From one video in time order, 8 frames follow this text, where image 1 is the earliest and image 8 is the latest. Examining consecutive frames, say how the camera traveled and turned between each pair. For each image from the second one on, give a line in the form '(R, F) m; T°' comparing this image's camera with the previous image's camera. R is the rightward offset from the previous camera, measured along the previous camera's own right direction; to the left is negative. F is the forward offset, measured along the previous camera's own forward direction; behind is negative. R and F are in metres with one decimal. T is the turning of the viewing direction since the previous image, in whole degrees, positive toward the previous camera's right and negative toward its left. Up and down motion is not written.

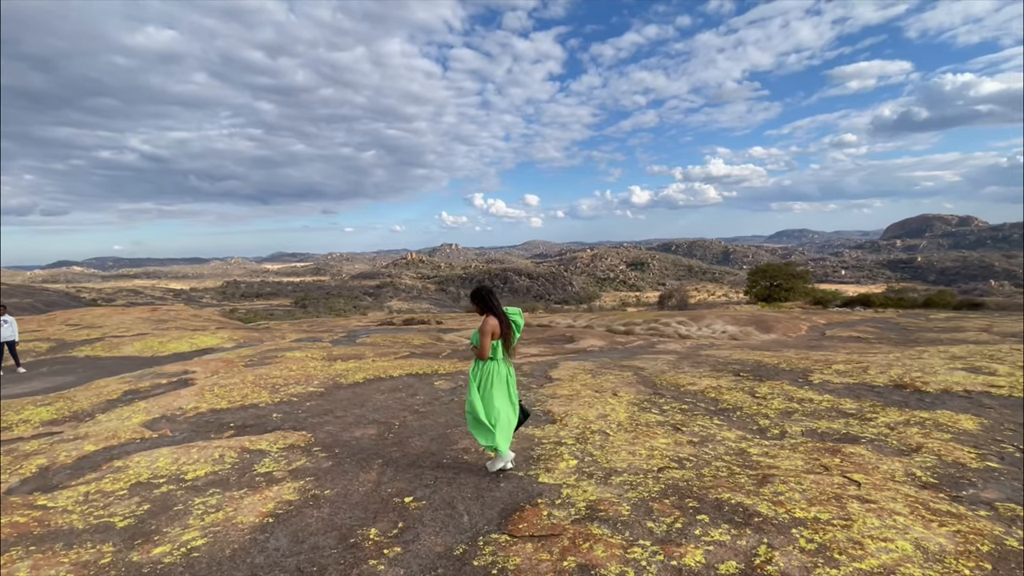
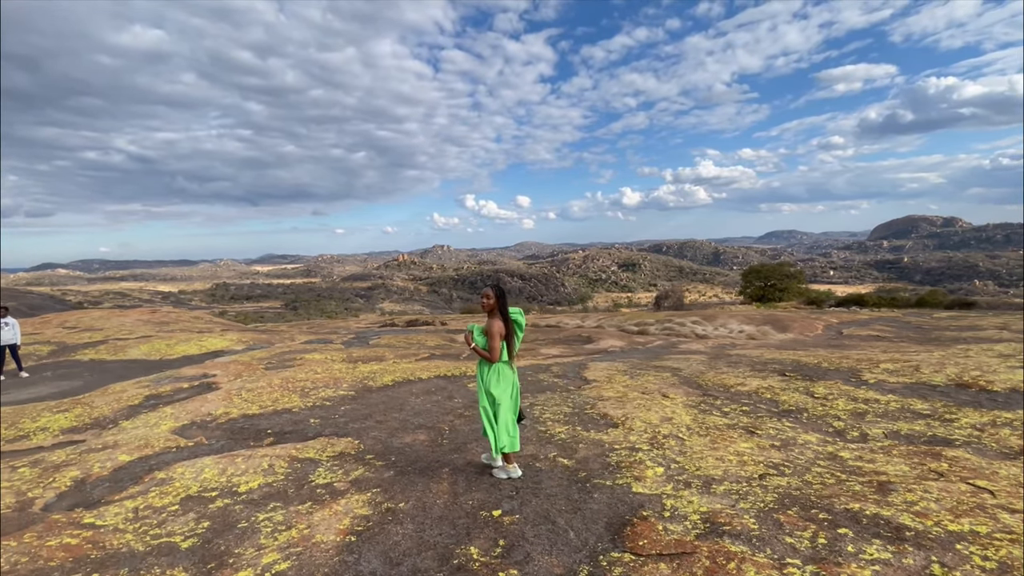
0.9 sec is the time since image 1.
(-1.5, +0.6) m; +1°
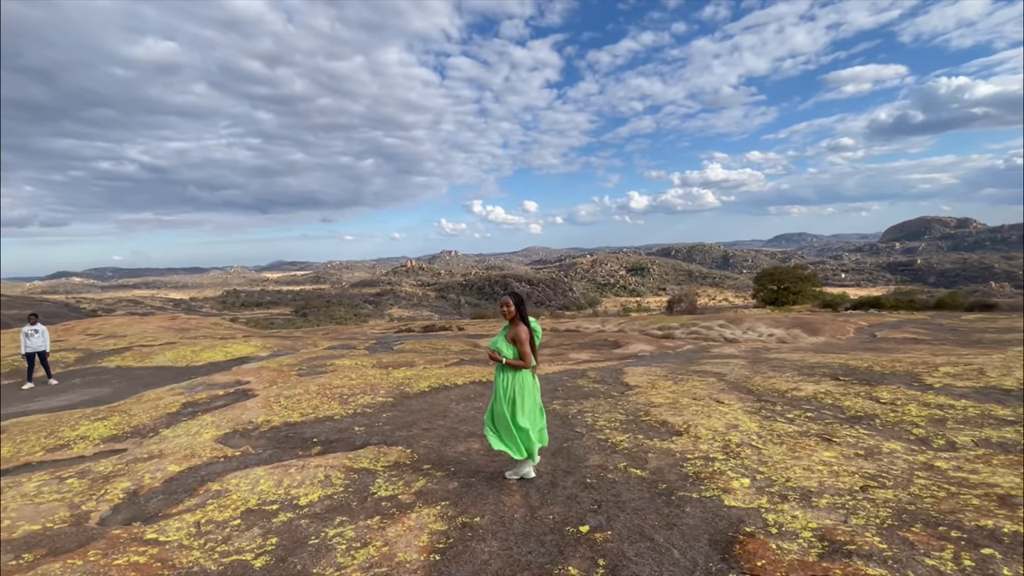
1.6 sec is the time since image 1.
(-1.1, +0.4) m; -1°
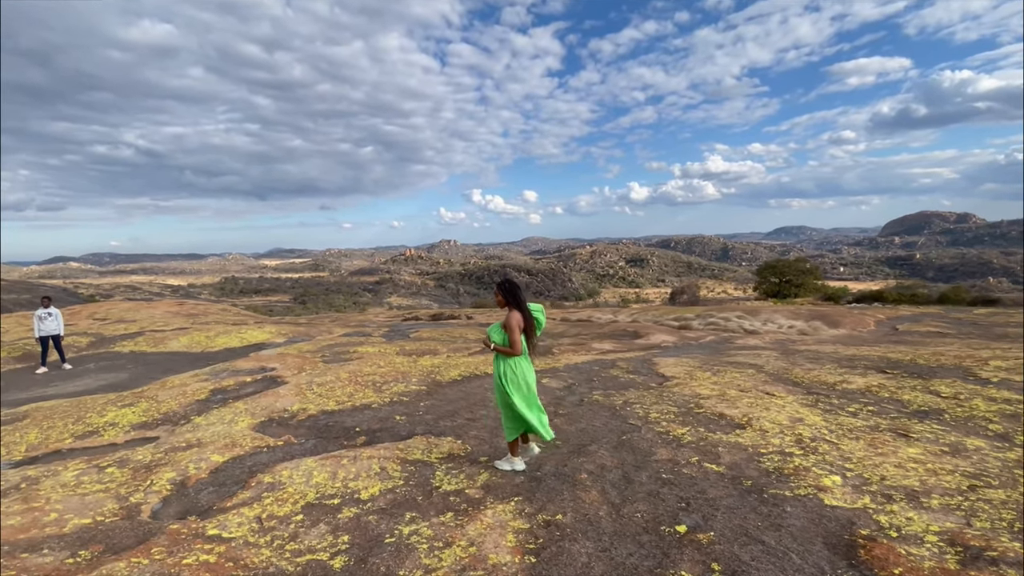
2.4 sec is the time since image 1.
(-1.2, +0.5) m; 0°
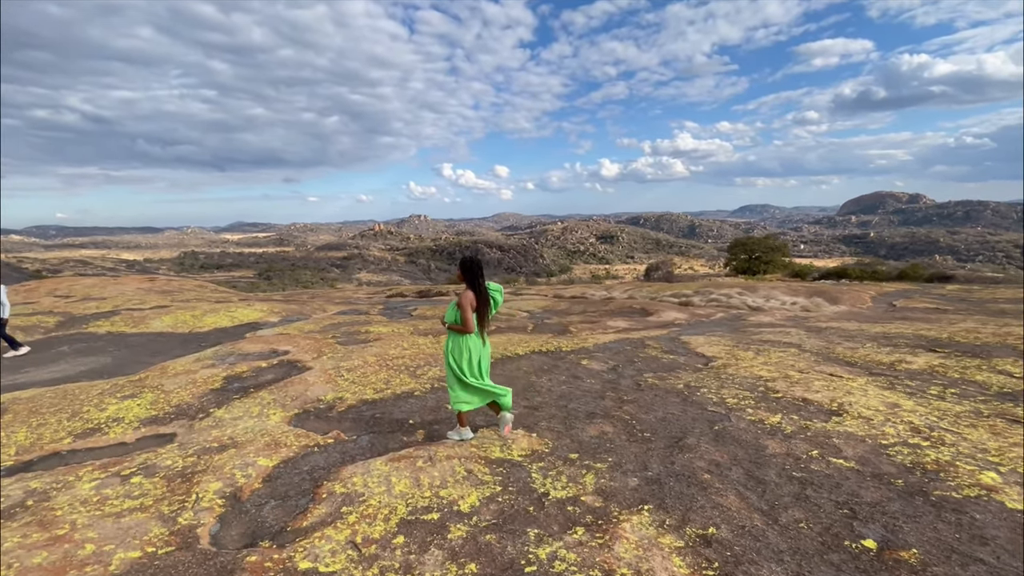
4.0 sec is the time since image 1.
(-2.0, +1.2) m; +3°
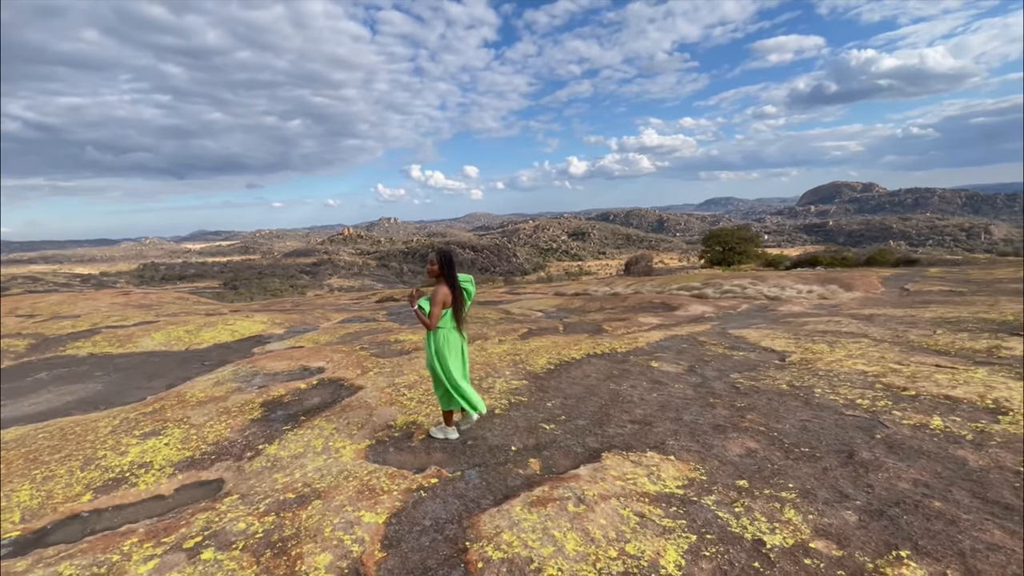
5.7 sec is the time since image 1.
(-2.4, +1.5) m; +3°
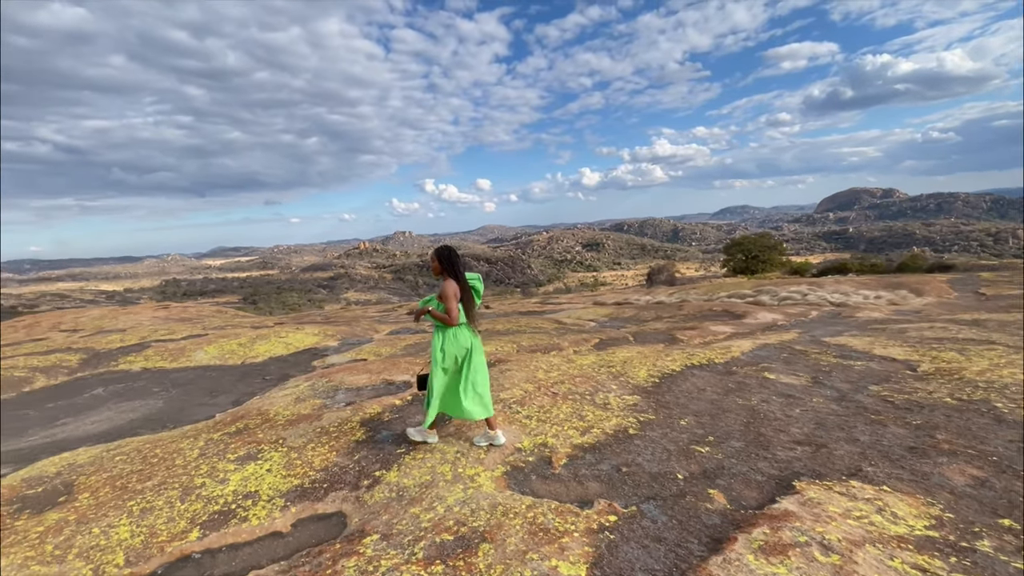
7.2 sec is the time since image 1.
(-2.1, +1.1) m; -2°
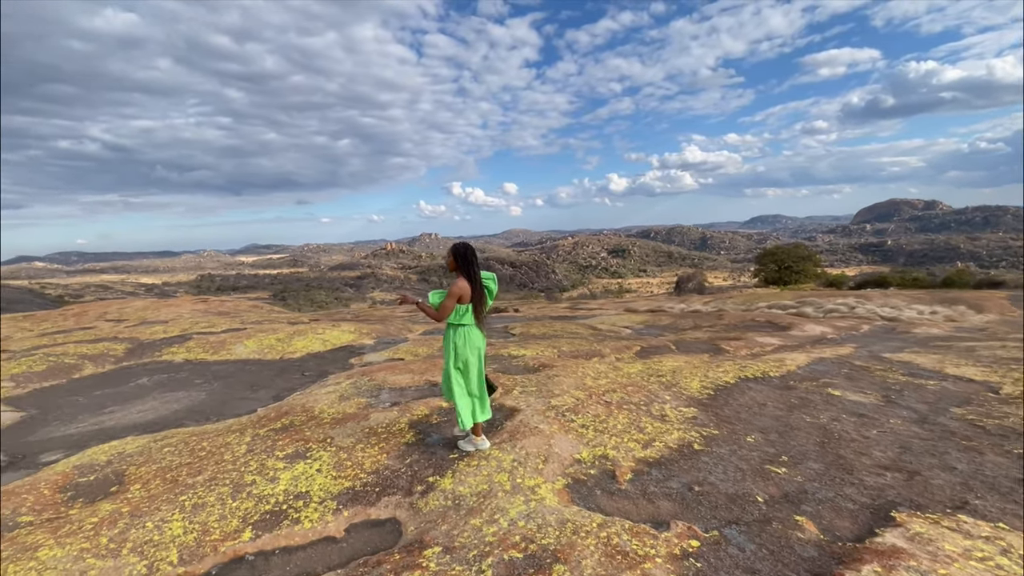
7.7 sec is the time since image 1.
(-0.6, +0.4) m; -3°
